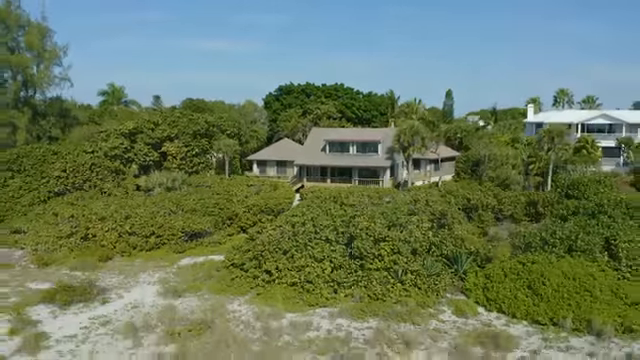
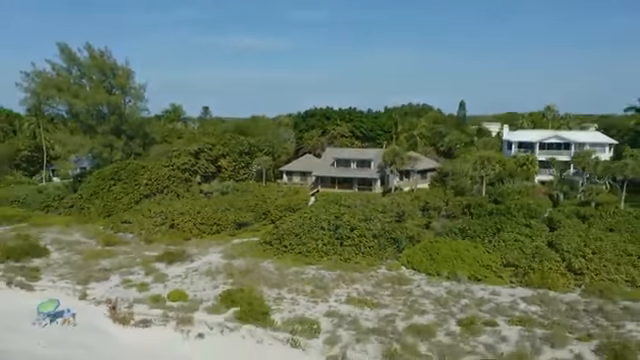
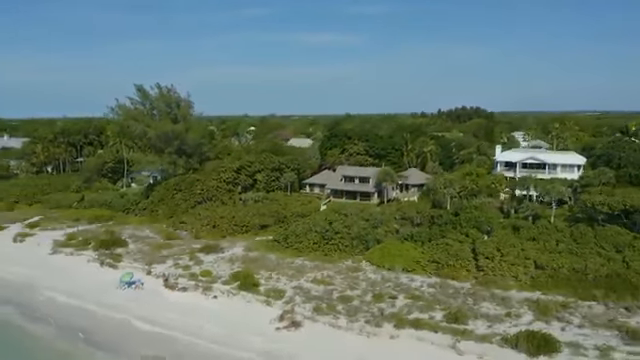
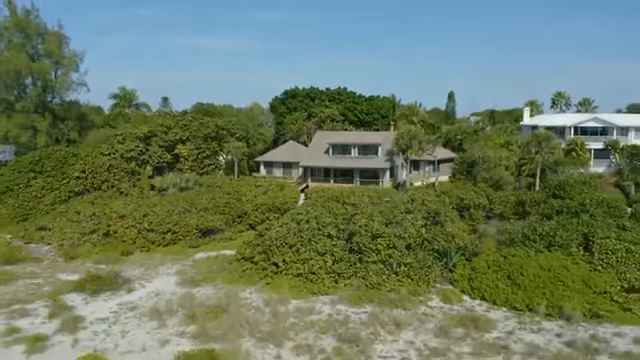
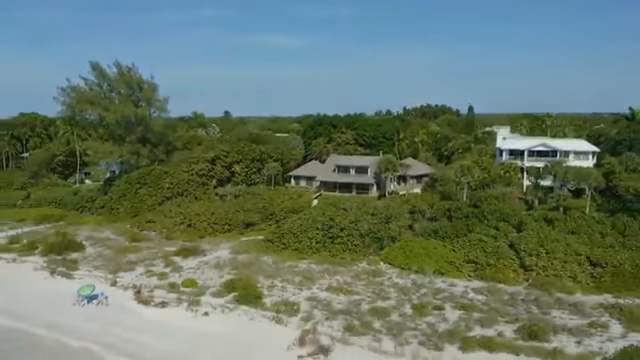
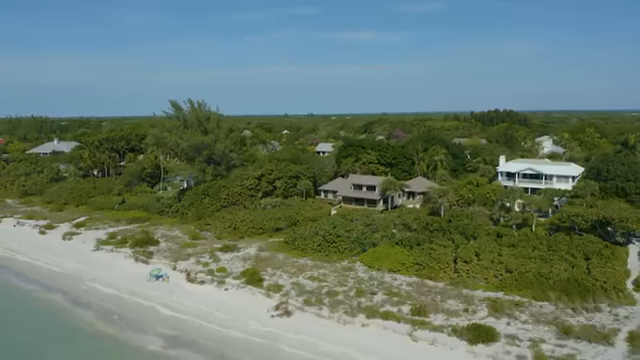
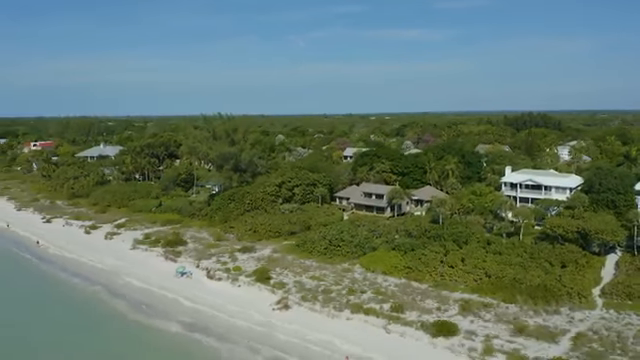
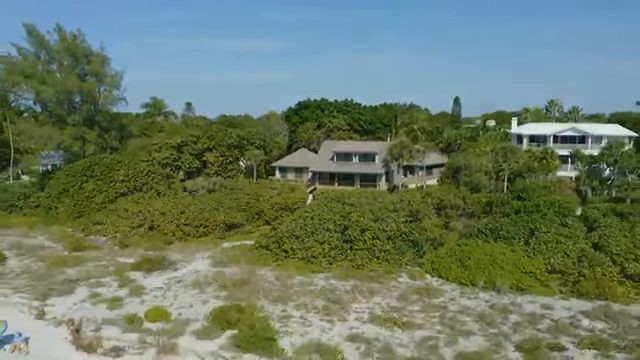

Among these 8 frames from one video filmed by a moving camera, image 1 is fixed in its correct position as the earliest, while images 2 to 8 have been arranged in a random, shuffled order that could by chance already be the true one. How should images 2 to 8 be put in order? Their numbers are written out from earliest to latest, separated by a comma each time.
4, 8, 2, 5, 3, 6, 7
